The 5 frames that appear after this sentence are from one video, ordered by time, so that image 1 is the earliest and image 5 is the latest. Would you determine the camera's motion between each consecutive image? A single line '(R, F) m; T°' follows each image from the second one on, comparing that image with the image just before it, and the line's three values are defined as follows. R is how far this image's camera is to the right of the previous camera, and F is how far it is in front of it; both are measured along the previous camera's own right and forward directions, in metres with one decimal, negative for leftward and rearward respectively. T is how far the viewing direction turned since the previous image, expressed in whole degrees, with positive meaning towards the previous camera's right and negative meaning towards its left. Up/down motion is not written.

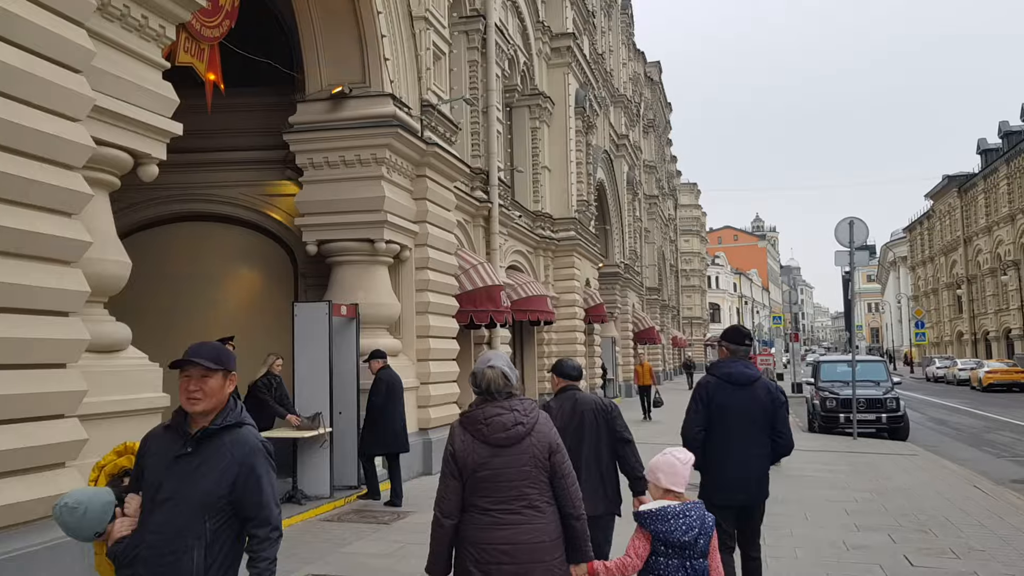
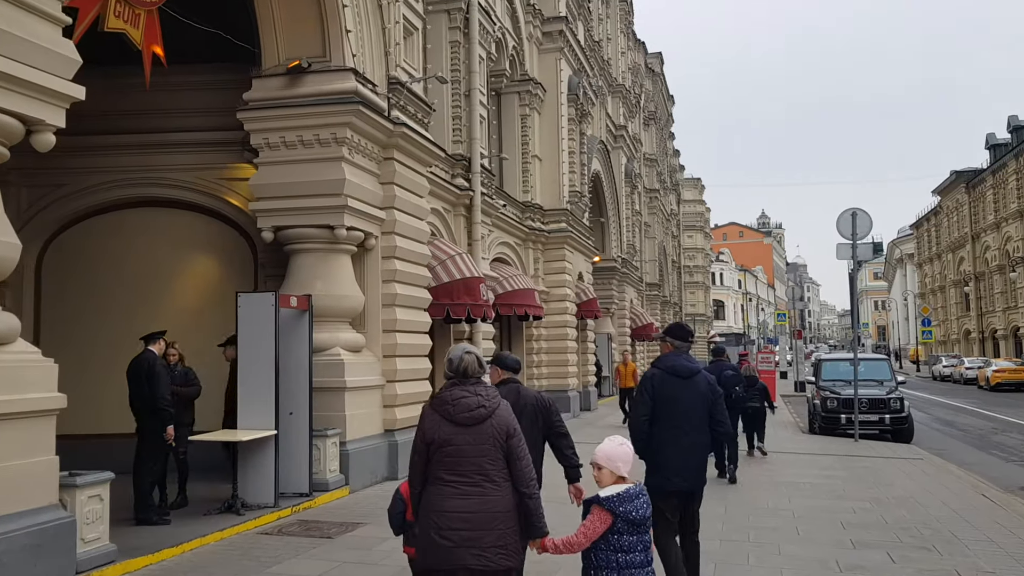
(+0.5, +0.9) m; 0°
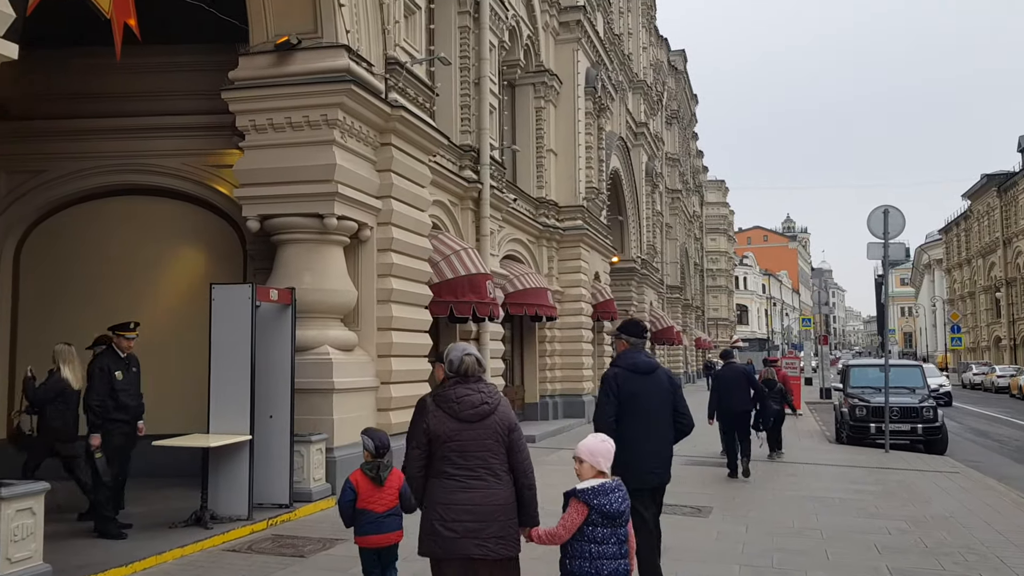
(+0.2, +0.8) m; -2°
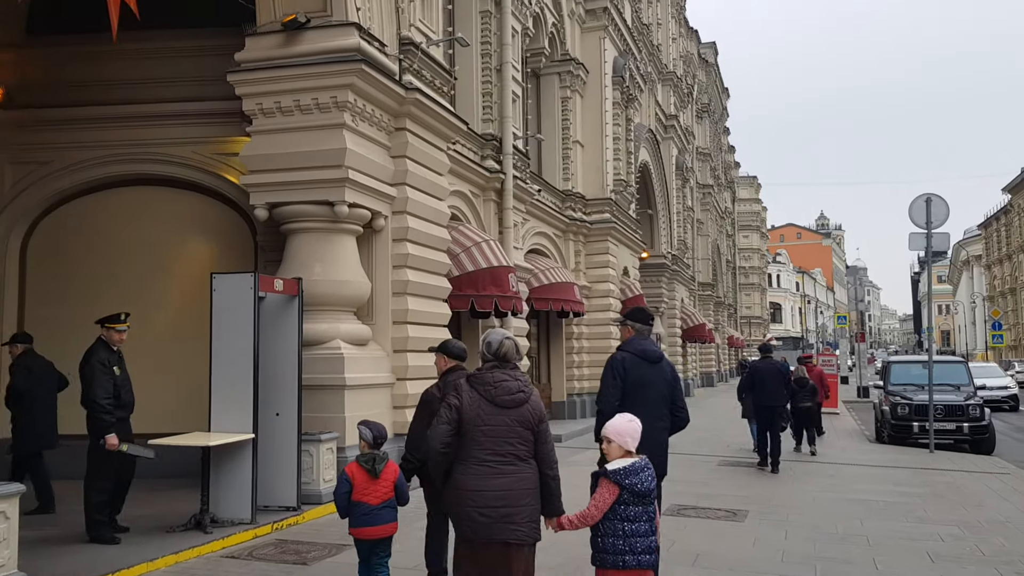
(+0.1, +0.6) m; -2°
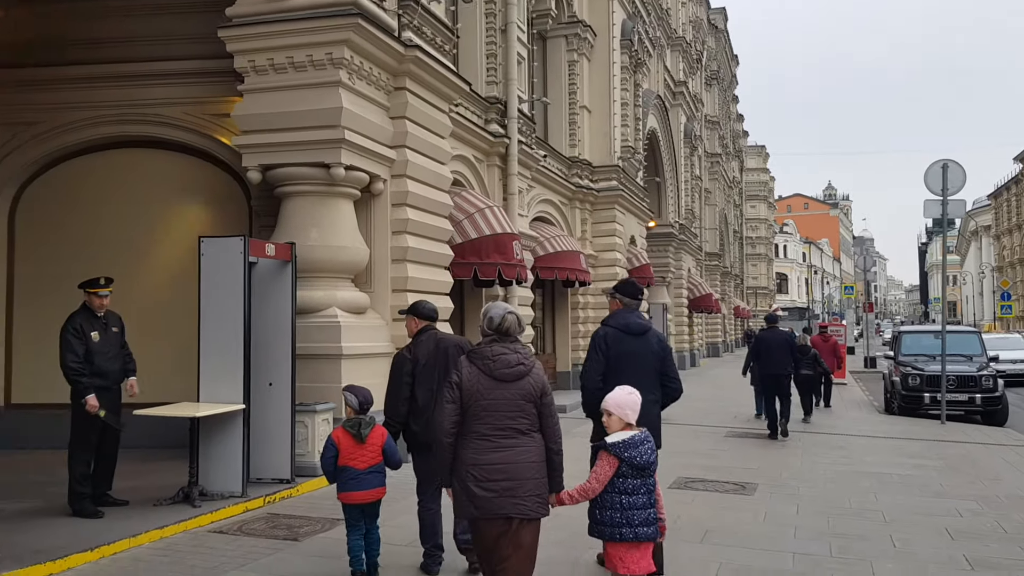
(0.0, +0.4) m; 0°
